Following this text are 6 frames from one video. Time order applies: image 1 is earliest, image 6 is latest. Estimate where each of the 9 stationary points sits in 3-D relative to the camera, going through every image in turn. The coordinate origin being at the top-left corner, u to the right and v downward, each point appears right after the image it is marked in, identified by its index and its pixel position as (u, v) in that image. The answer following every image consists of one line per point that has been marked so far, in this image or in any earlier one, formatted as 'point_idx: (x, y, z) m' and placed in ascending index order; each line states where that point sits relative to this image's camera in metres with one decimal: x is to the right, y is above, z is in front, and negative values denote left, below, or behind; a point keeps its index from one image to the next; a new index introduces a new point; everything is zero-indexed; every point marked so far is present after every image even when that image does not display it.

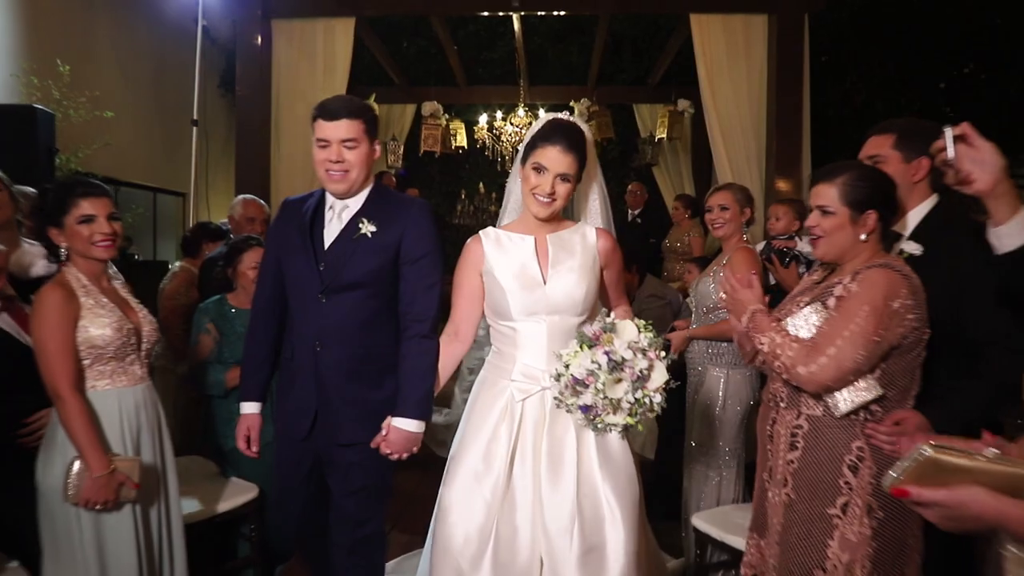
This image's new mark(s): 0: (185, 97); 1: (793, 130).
0: (-4.4, +2.5, +9.2) m
1: (+2.5, +1.4, +6.1) m
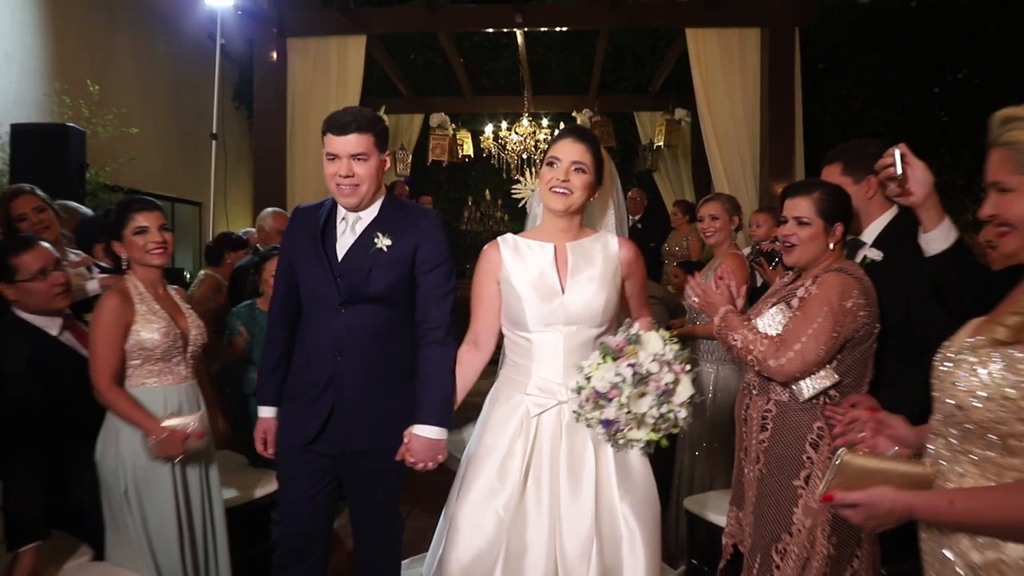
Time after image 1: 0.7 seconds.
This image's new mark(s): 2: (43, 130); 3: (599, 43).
0: (-4.3, +2.4, +9.5) m
1: (+2.6, +1.4, +6.4) m
2: (-4.1, +1.3, +5.8) m
3: (+1.0, +2.7, +7.4) m
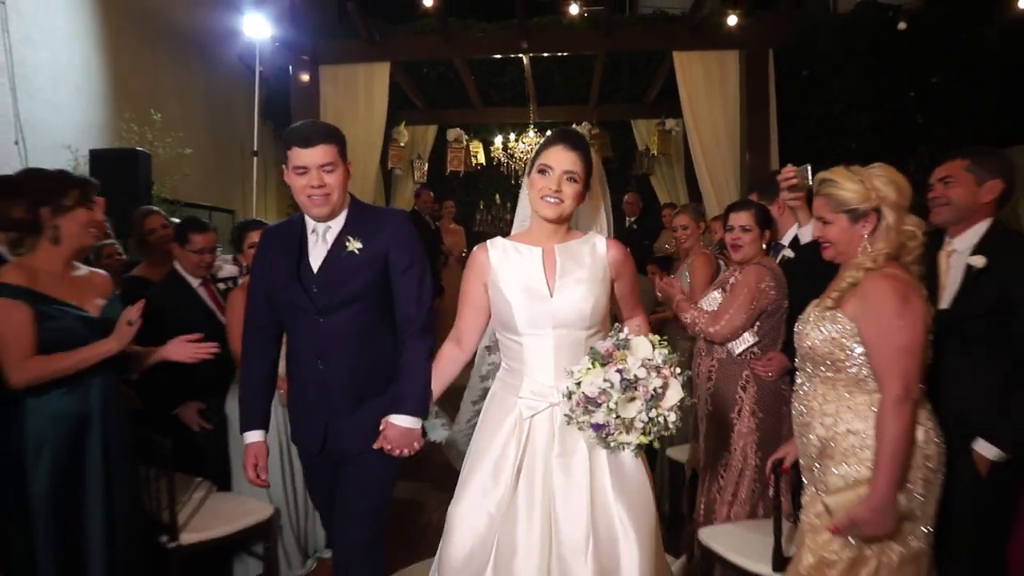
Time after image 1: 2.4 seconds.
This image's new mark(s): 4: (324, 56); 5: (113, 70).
0: (-4.2, +2.4, +10.5) m
1: (+2.7, +1.5, +7.3) m
2: (-4.0, +1.3, +6.8) m
3: (+1.0, +2.8, +8.3) m
4: (-2.2, +2.7, +7.8) m
5: (-4.7, +2.5, +7.9) m
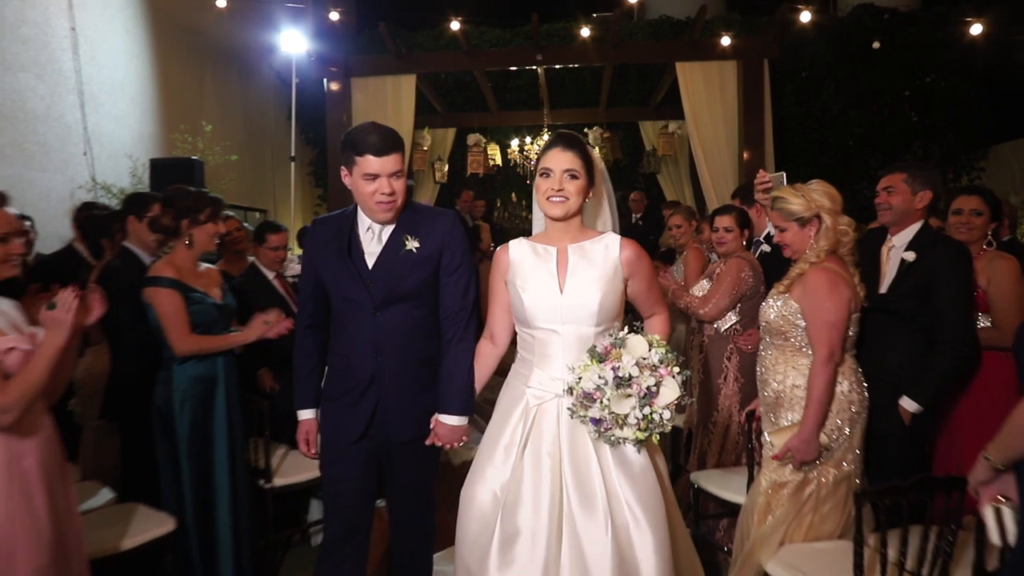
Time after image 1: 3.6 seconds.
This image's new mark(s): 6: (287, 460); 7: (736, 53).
0: (-4.0, +2.5, +11.2) m
1: (+2.9, +1.6, +7.9) m
2: (-3.8, +1.4, +7.6) m
3: (+1.3, +2.9, +9.0) m
4: (-2.0, +2.7, +8.5) m
5: (-4.5, +2.6, +8.6) m
6: (-1.3, -1.0, +4.0) m
7: (+2.6, +2.7, +7.9) m
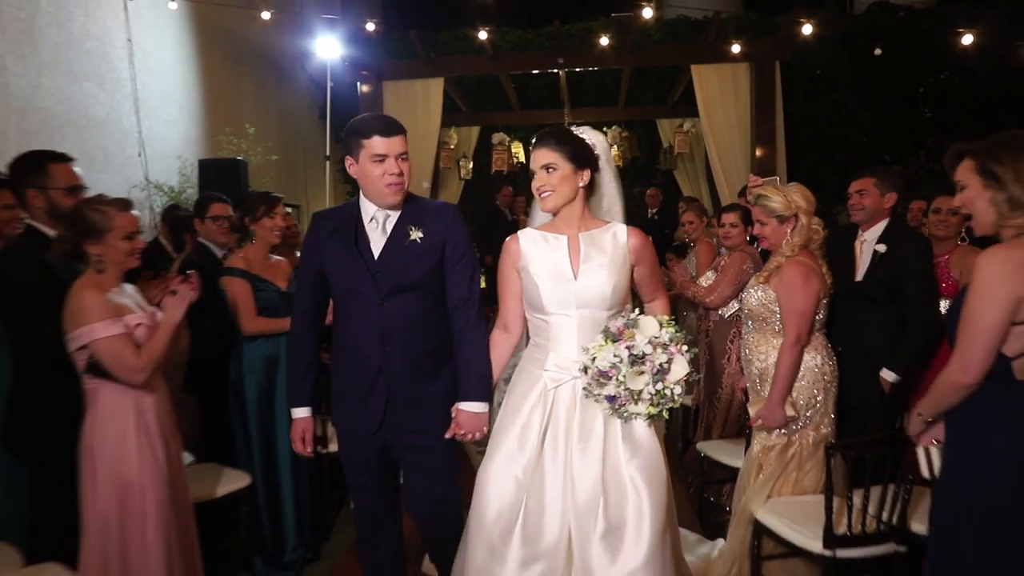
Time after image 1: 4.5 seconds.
0: (-3.6, +2.6, +11.8) m
1: (+3.2, +1.7, +8.3) m
2: (-3.5, +1.5, +8.2) m
3: (+1.6, +3.0, +9.4) m
4: (-1.7, +2.9, +9.1) m
5: (-4.2, +2.7, +9.2) m
6: (-1.2, -1.0, +4.6) m
7: (+2.9, +2.8, +8.3) m
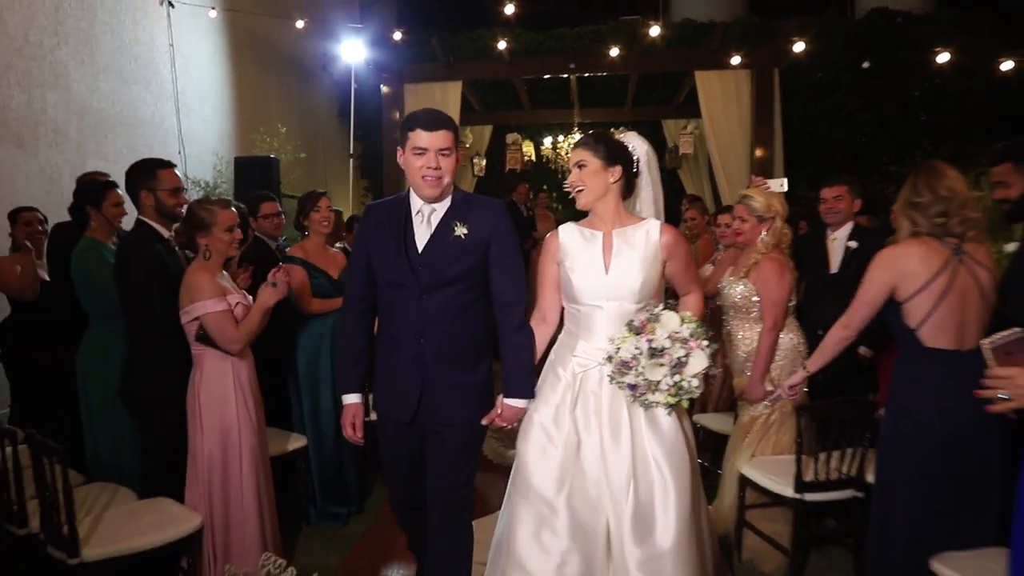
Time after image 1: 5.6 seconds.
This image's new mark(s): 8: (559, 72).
0: (-3.4, +2.8, +12.4) m
1: (+3.4, +1.8, +8.9) m
2: (-3.3, +1.6, +8.8) m
3: (+1.8, +3.1, +10.0) m
4: (-1.5, +3.0, +9.6) m
5: (-3.9, +2.9, +9.8) m
6: (-1.0, -0.9, +5.2) m
7: (+3.1, +2.9, +8.9) m
8: (+0.6, +2.9, +9.3) m
